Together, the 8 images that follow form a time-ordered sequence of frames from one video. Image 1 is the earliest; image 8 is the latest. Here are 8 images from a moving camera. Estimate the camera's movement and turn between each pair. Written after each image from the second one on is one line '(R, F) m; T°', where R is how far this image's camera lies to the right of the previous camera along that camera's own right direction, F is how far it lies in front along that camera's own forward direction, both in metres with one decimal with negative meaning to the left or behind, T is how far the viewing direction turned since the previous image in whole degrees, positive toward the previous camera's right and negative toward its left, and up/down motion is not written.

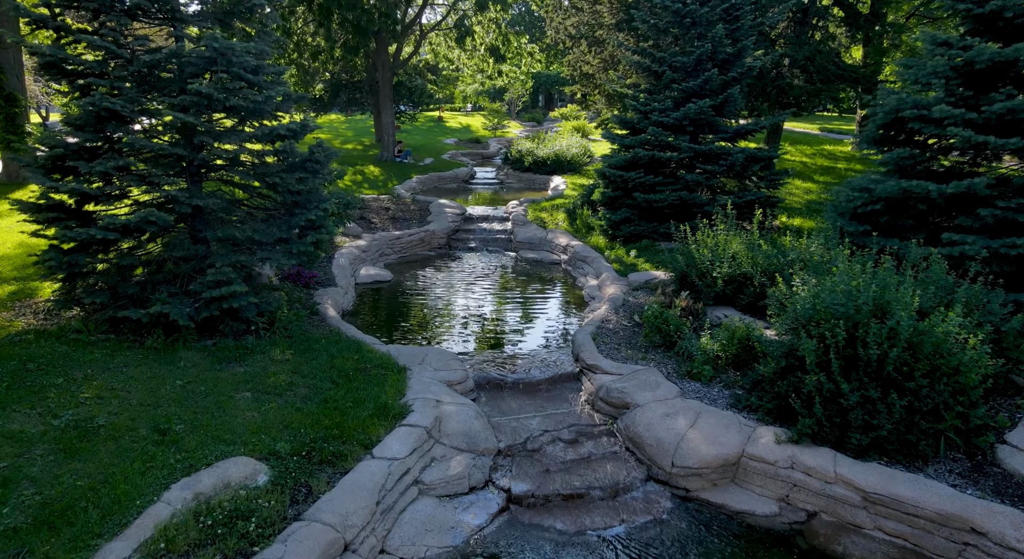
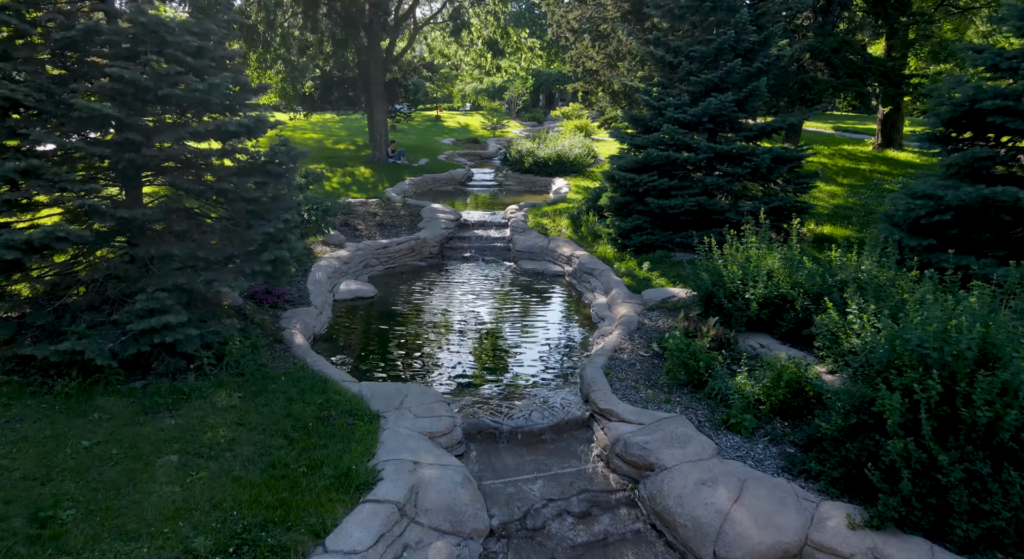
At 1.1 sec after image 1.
(0.0, +1.4) m; 0°
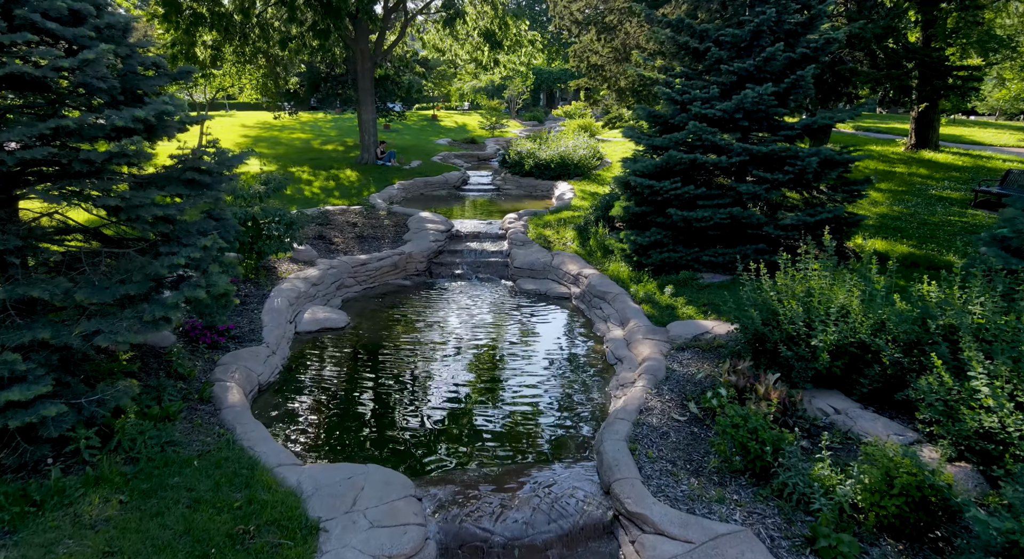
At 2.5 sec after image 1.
(0.0, +1.9) m; 0°
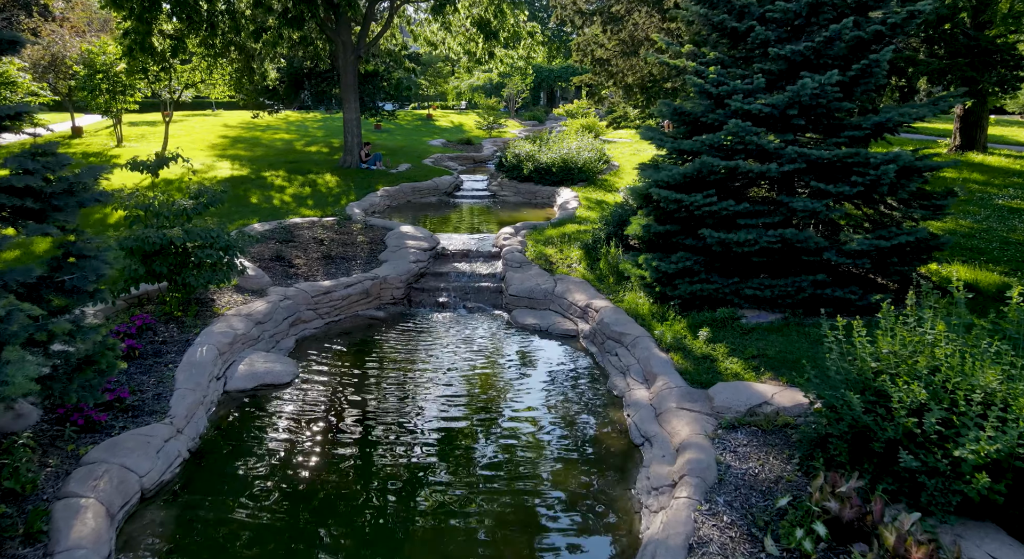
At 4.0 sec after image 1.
(+0.1, +2.1) m; 0°
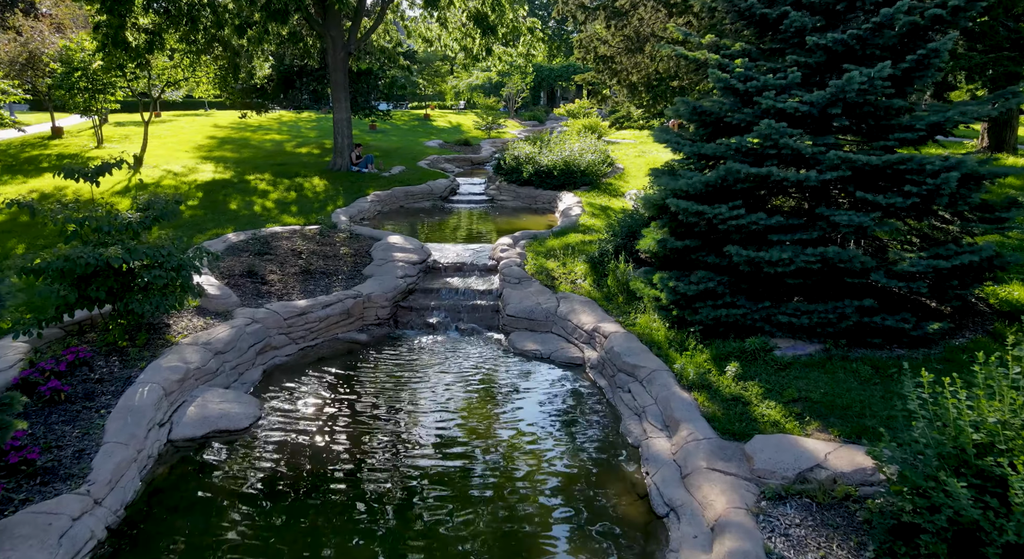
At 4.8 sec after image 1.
(0.0, +1.1) m; 0°
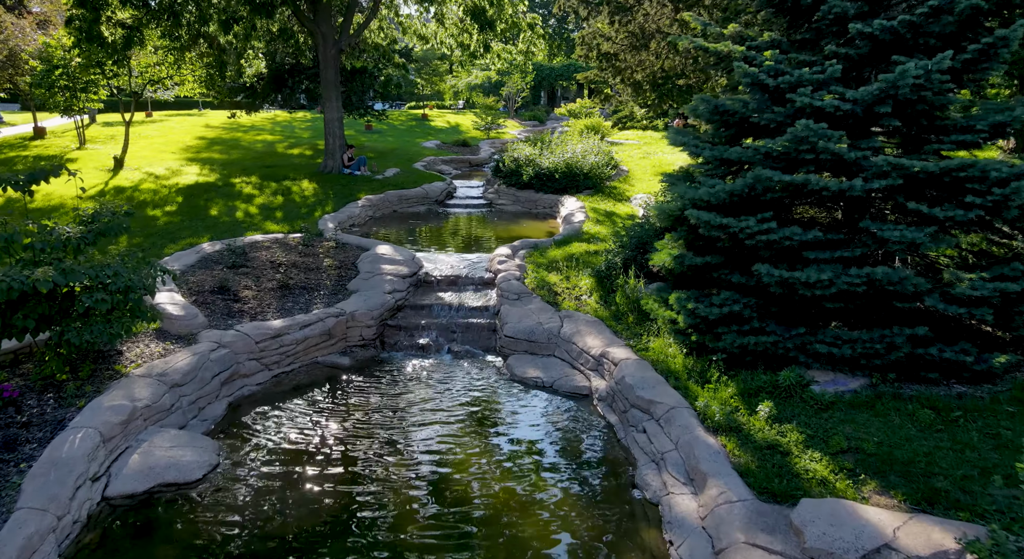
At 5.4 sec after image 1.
(0.0, +0.9) m; 0°
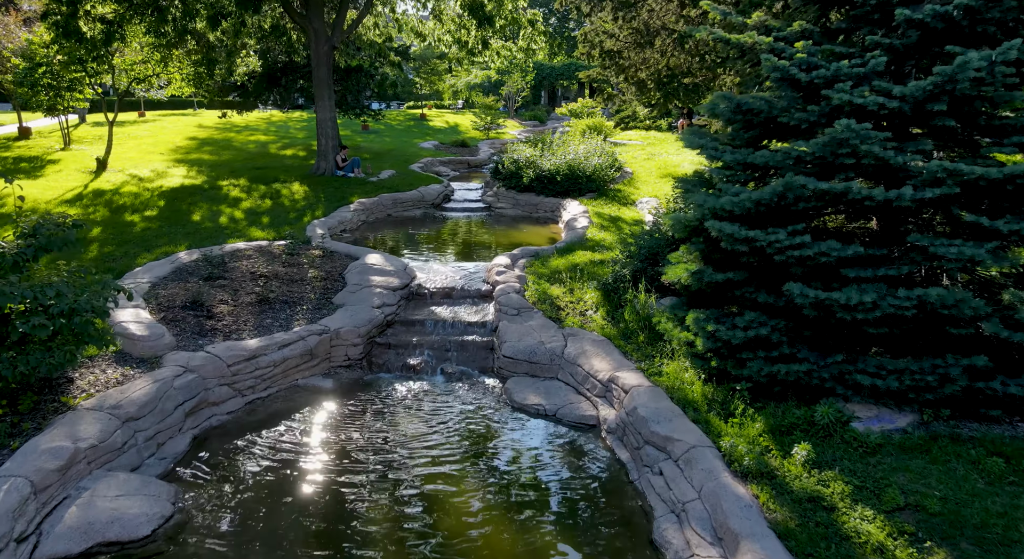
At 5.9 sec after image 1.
(0.0, +0.8) m; 0°
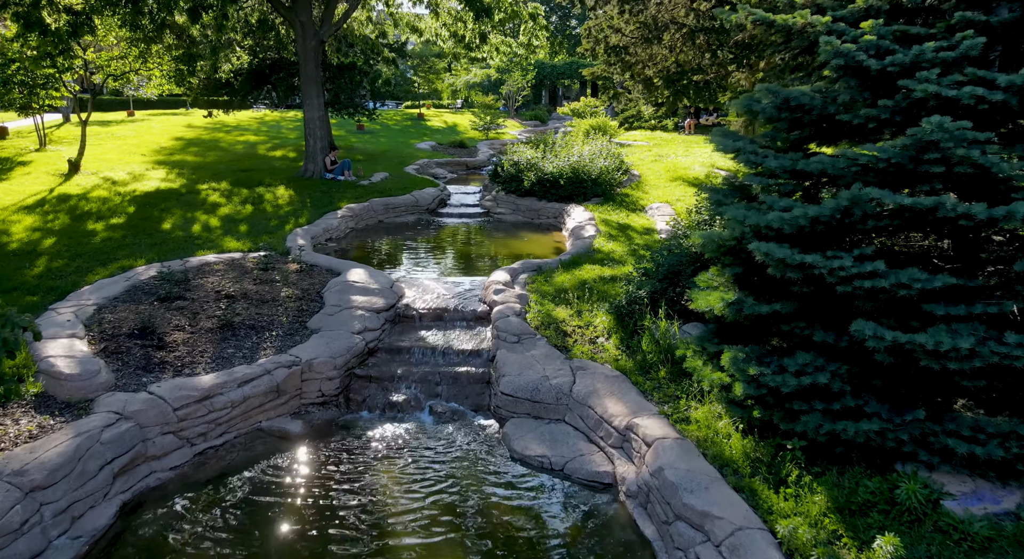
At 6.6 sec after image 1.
(0.0, +1.1) m; 0°
